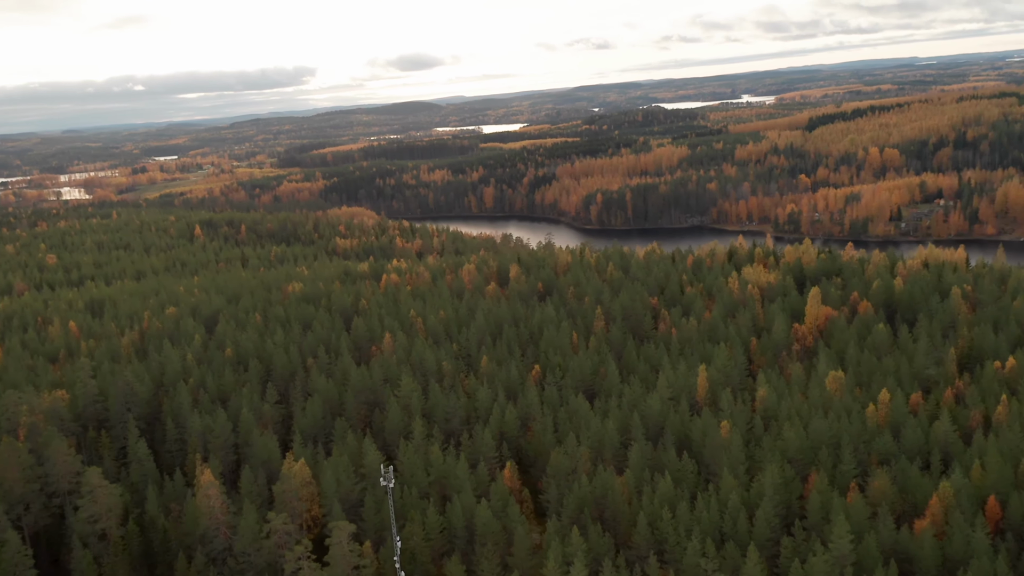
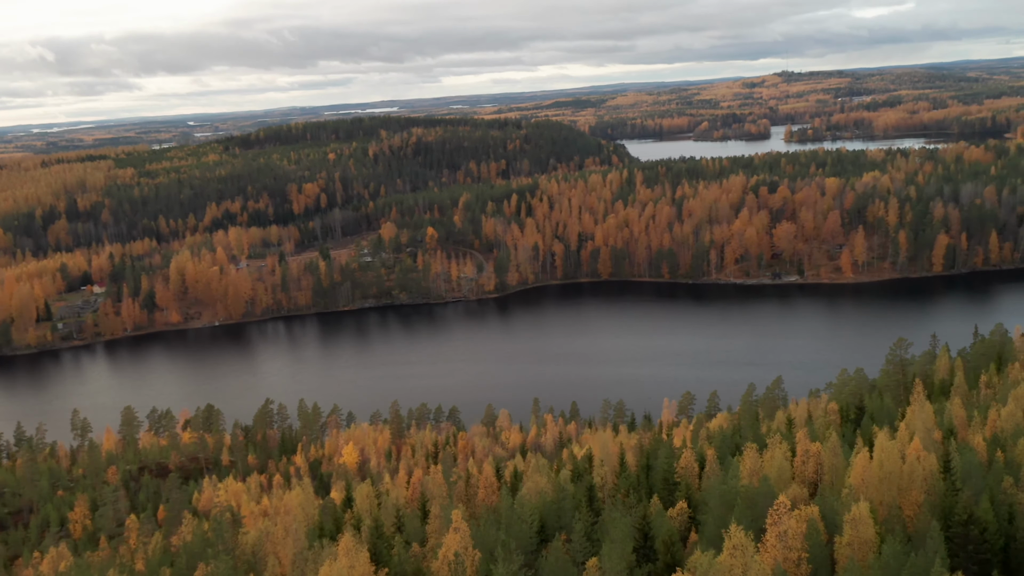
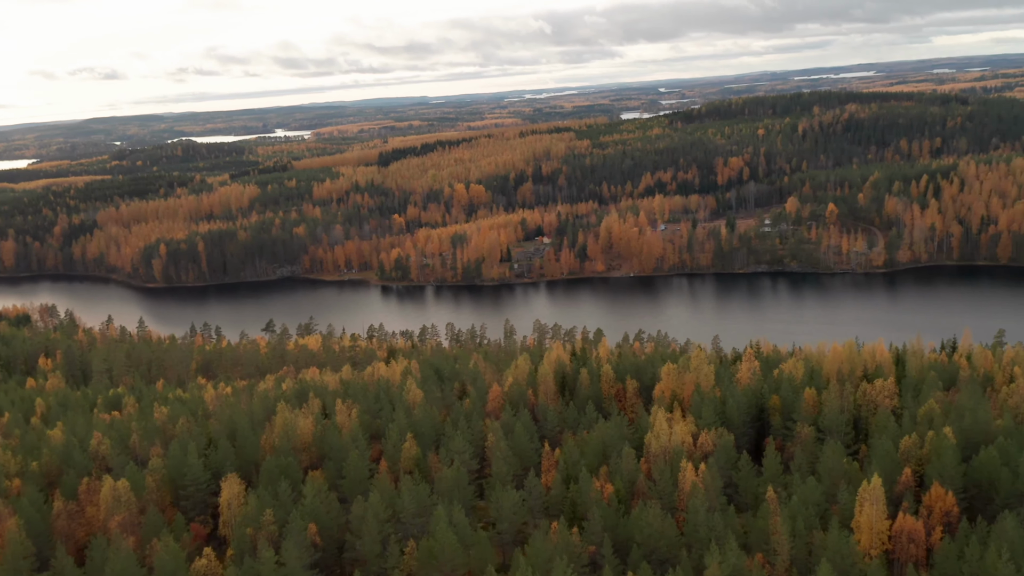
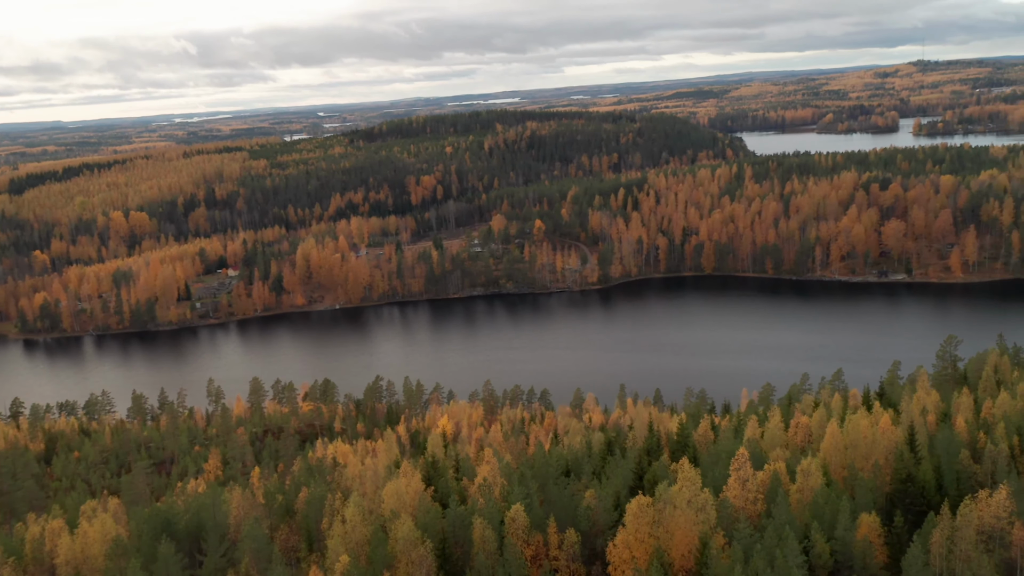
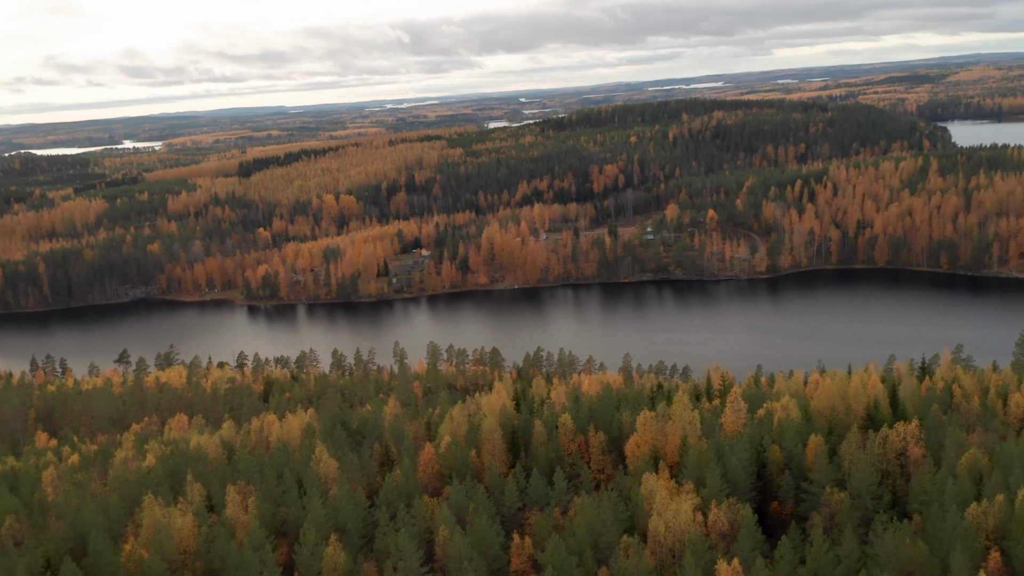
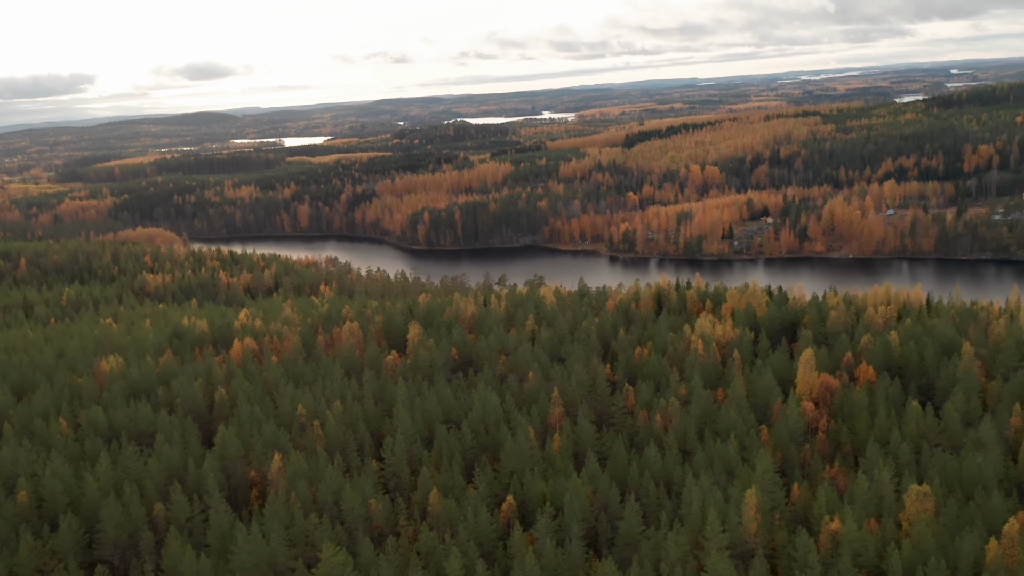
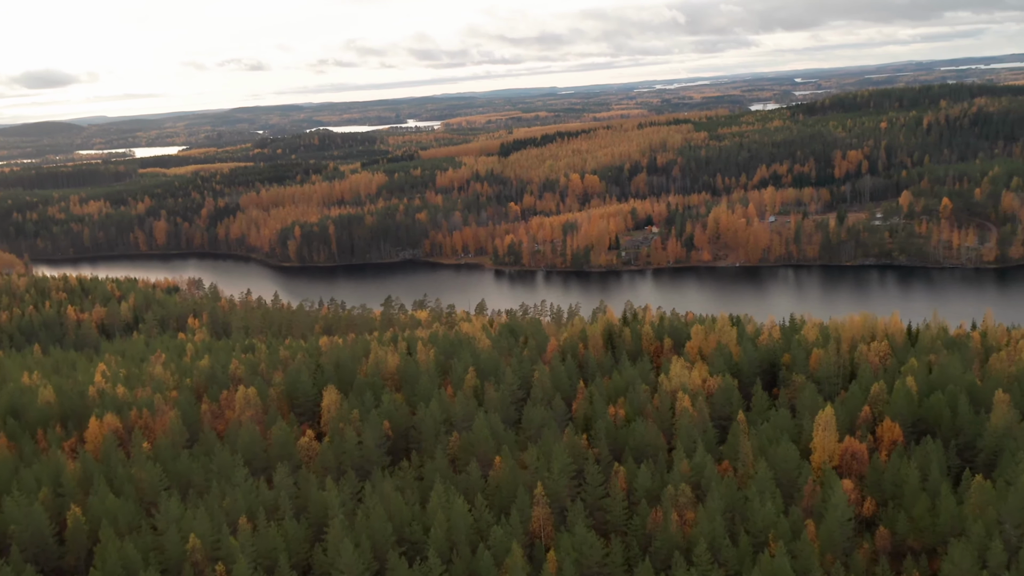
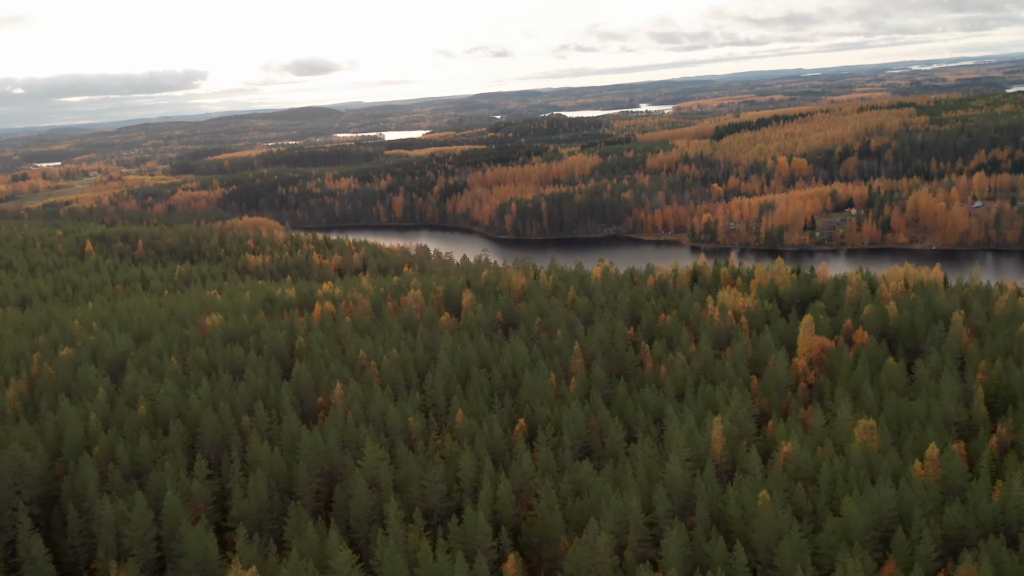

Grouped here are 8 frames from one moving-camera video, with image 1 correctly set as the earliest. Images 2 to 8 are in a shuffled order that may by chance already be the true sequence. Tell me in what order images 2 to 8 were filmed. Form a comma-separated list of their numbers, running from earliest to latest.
8, 6, 7, 3, 5, 4, 2
